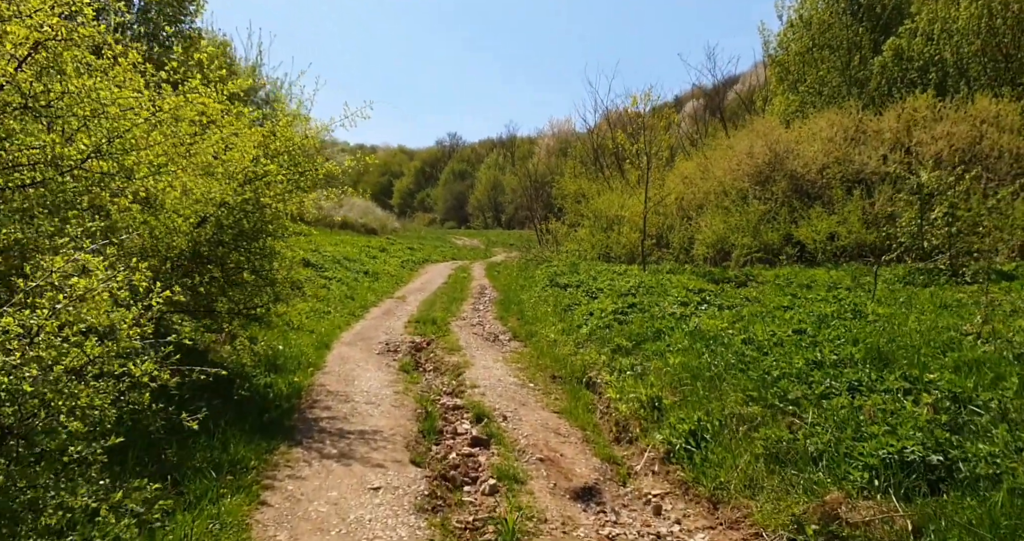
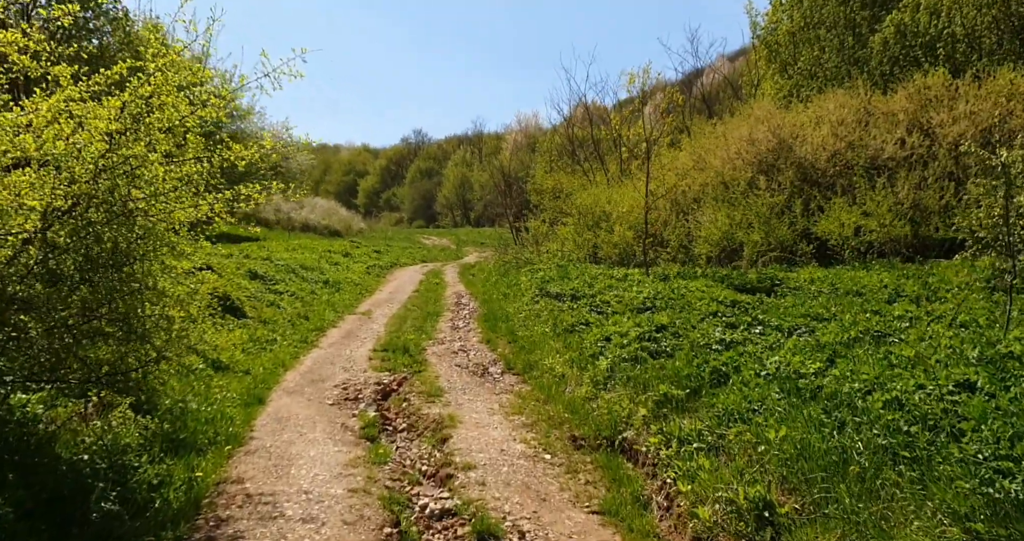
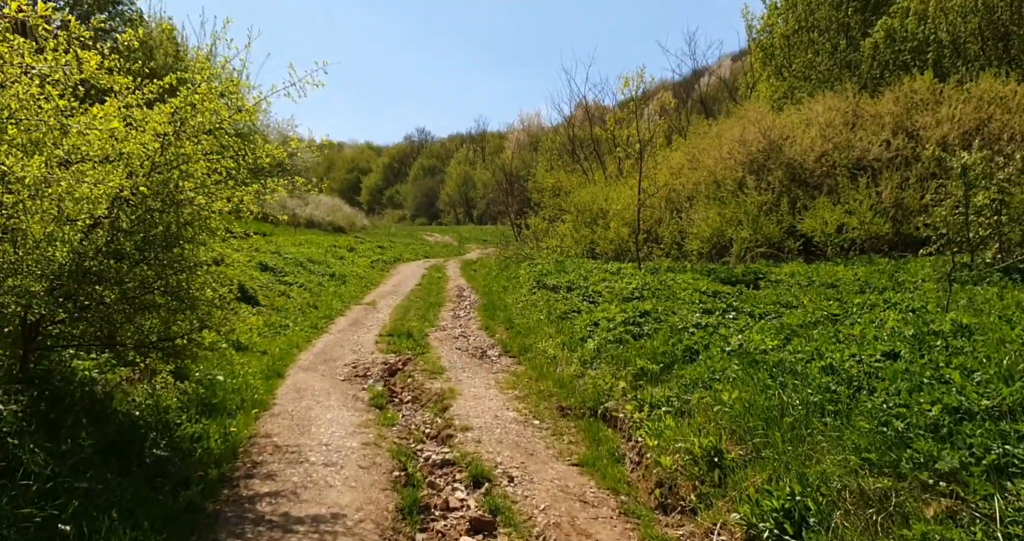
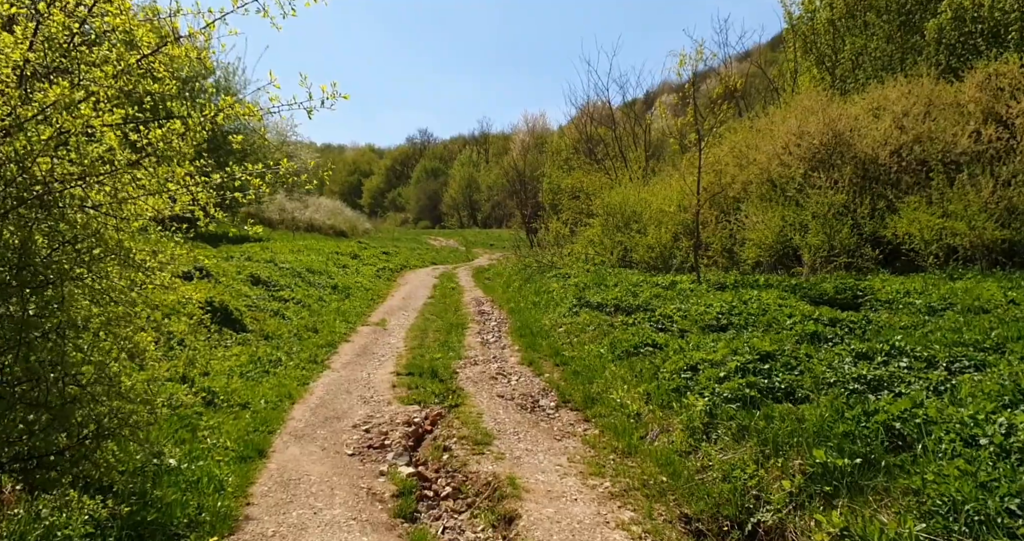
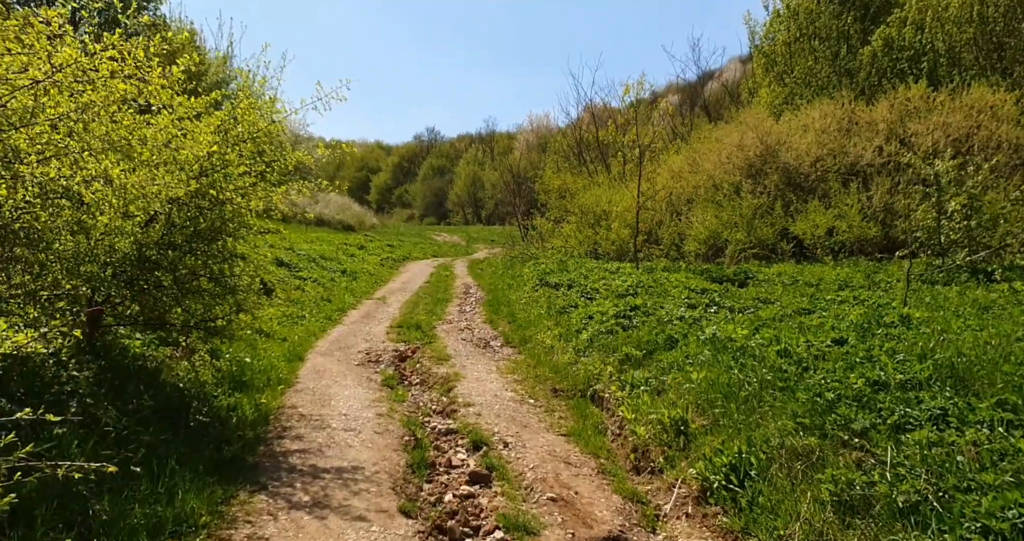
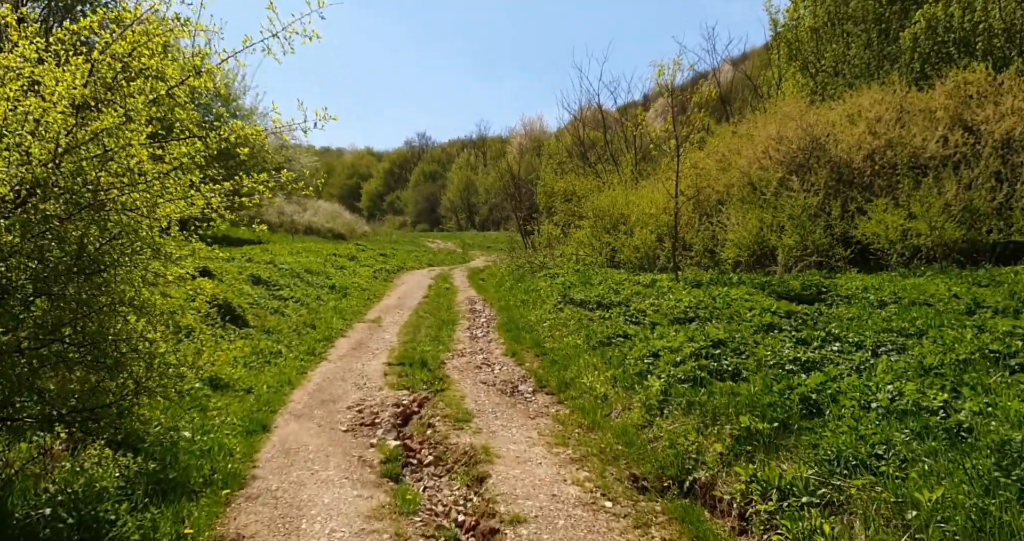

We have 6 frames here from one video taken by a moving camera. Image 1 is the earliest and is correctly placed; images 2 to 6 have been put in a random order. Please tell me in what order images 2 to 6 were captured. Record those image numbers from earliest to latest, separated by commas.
5, 3, 2, 6, 4
